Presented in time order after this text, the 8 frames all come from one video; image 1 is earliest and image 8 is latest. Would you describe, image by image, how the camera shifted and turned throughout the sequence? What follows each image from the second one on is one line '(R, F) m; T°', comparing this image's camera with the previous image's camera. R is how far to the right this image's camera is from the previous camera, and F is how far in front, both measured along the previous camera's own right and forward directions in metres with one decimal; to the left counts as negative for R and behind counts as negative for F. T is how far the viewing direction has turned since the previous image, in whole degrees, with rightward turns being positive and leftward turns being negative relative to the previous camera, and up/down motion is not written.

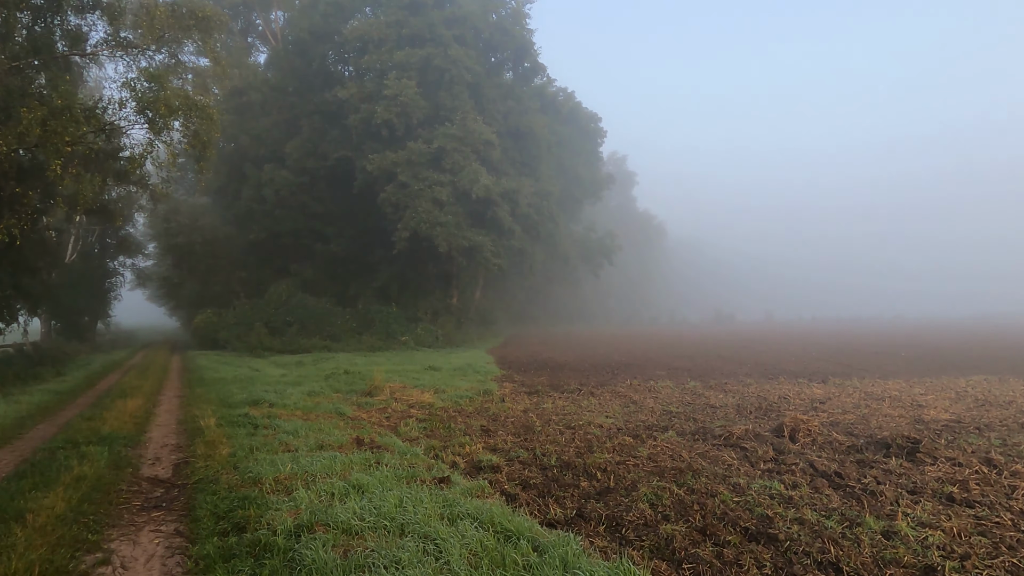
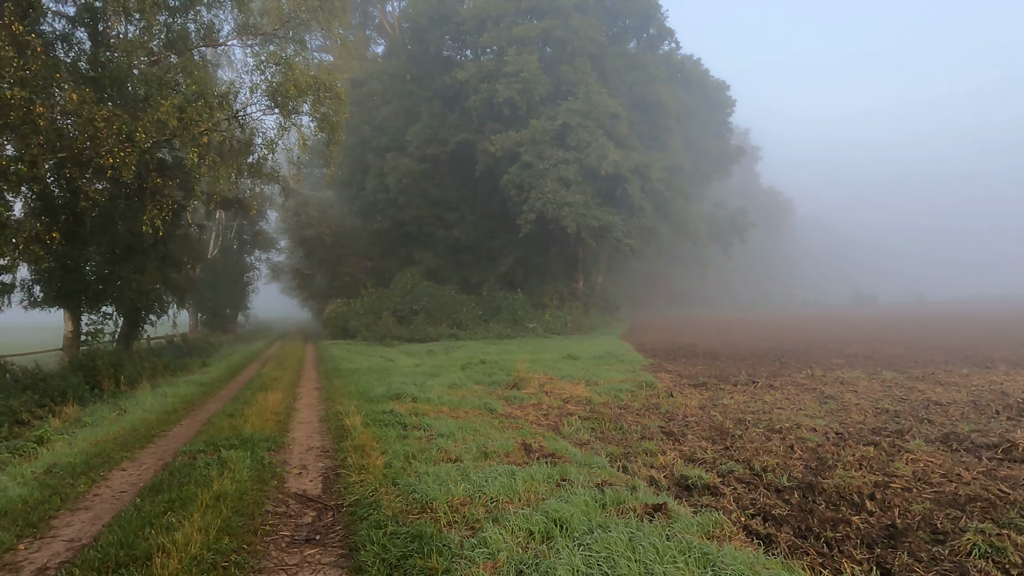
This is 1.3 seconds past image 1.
(-0.8, +1.4) m; -10°
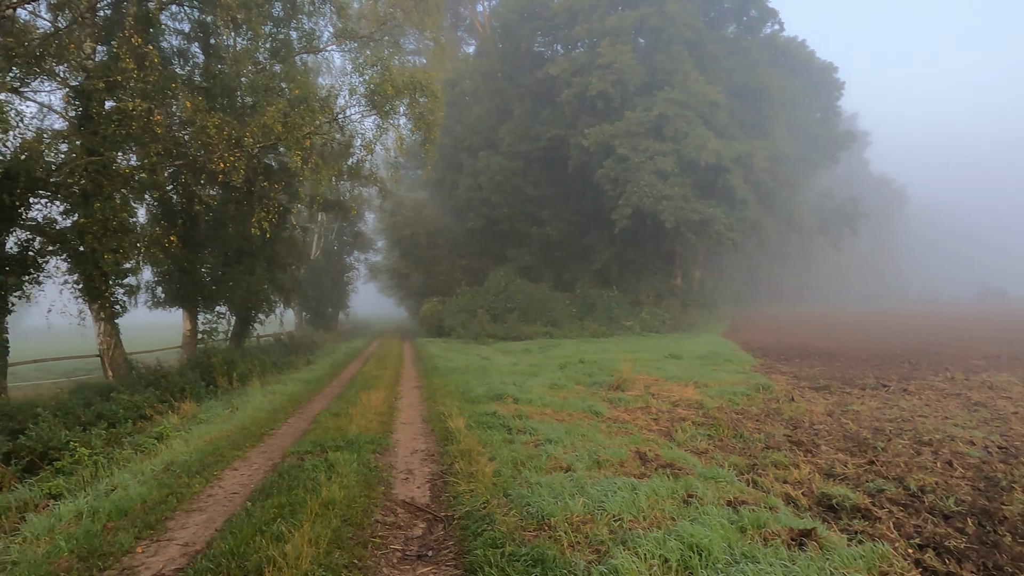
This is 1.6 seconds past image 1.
(-0.2, +0.4) m; -8°
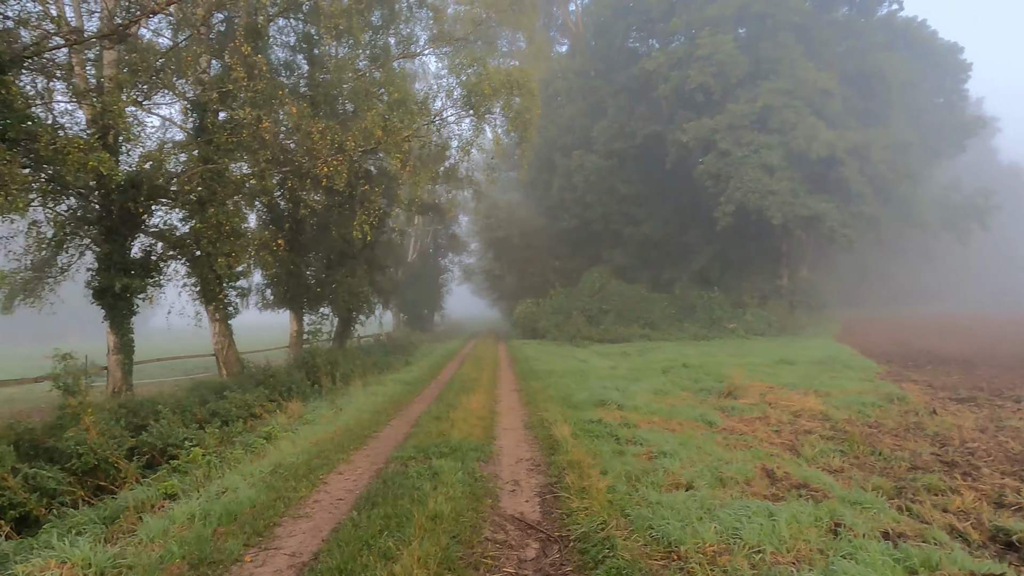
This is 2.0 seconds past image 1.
(-0.2, +0.4) m; -8°
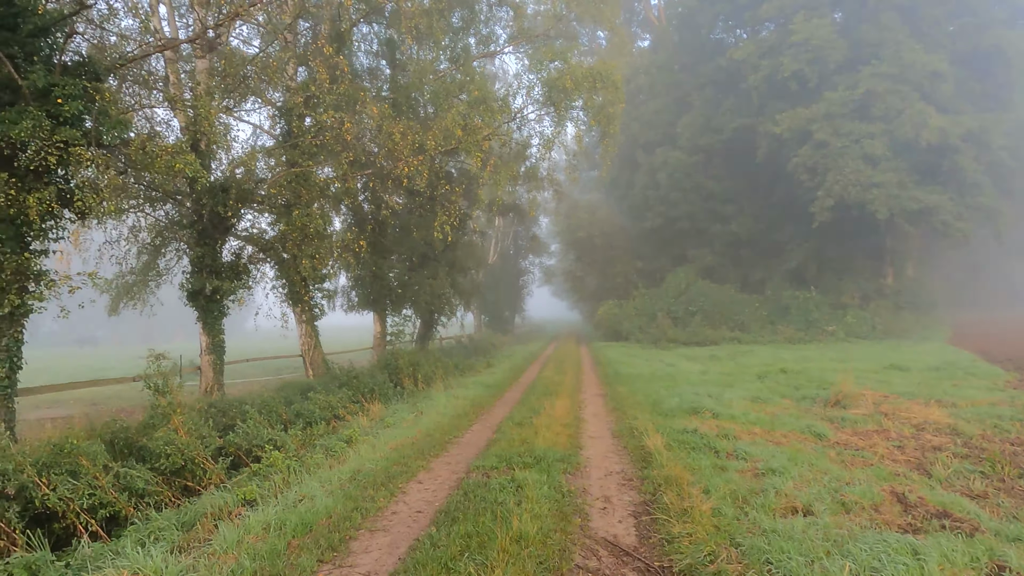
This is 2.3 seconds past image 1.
(-0.1, +0.4) m; -7°
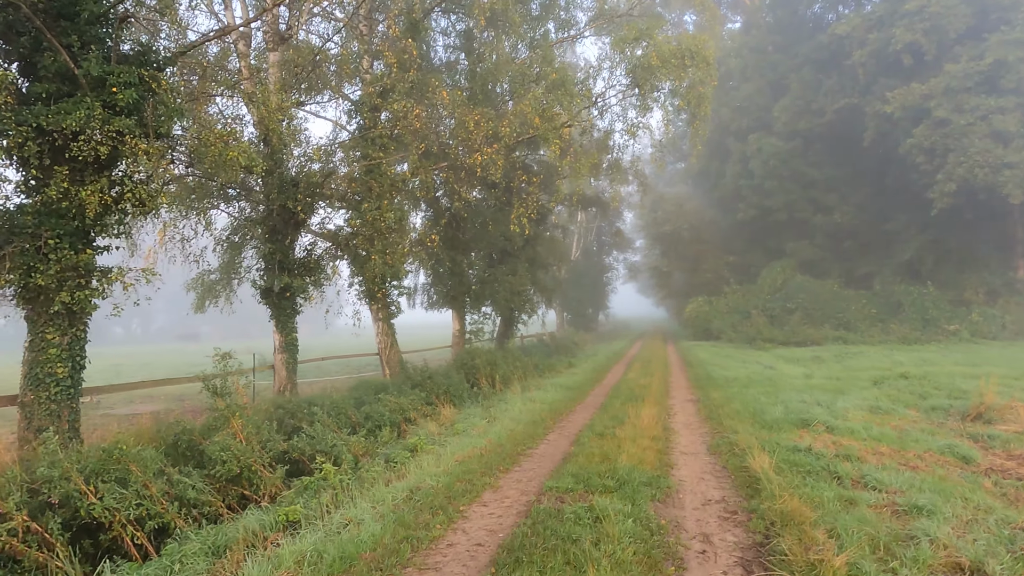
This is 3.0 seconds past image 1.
(+0.1, +0.8) m; -7°
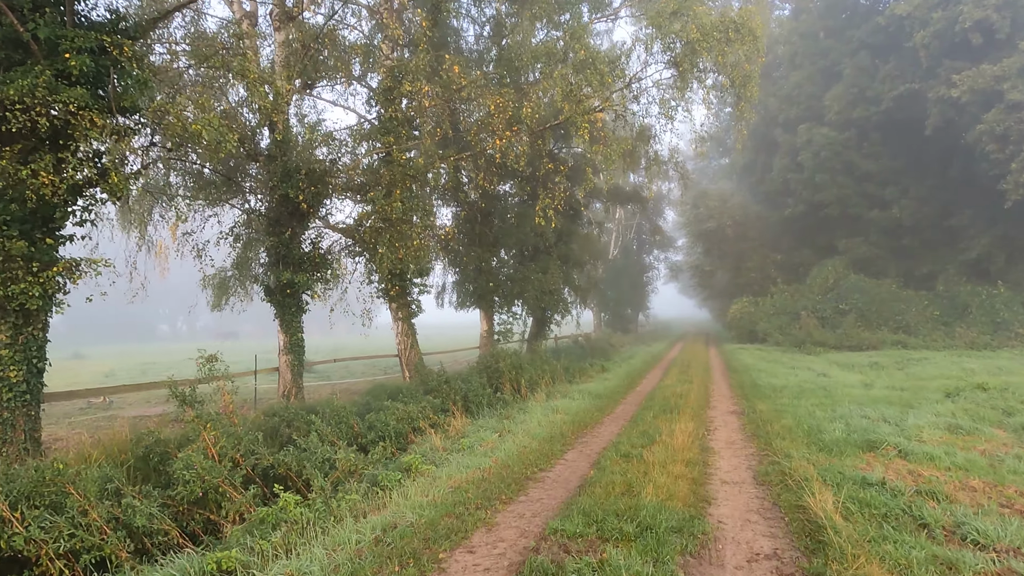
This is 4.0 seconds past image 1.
(+0.3, +1.1) m; -3°
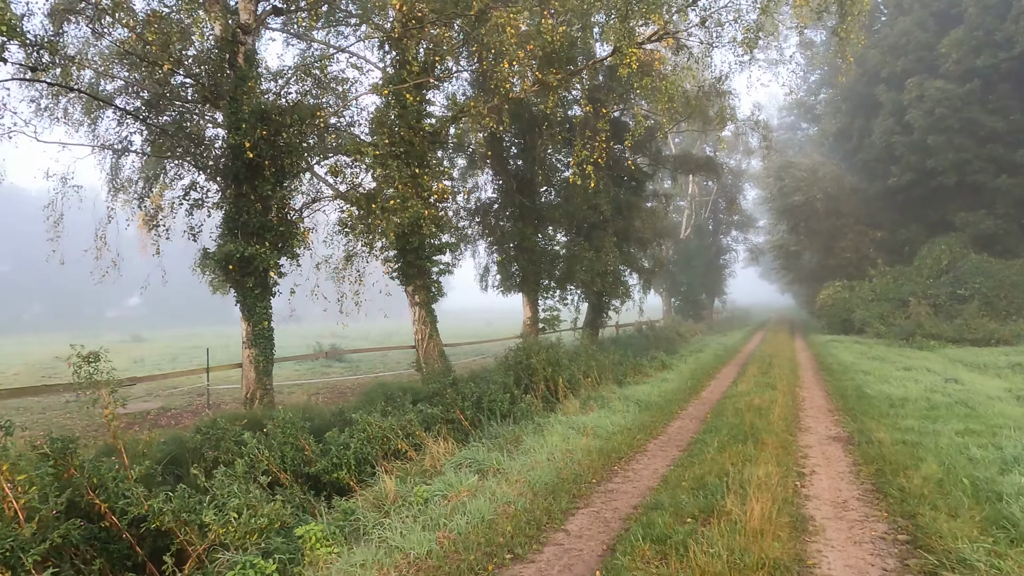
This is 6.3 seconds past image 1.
(+0.7, +2.6) m; -6°
